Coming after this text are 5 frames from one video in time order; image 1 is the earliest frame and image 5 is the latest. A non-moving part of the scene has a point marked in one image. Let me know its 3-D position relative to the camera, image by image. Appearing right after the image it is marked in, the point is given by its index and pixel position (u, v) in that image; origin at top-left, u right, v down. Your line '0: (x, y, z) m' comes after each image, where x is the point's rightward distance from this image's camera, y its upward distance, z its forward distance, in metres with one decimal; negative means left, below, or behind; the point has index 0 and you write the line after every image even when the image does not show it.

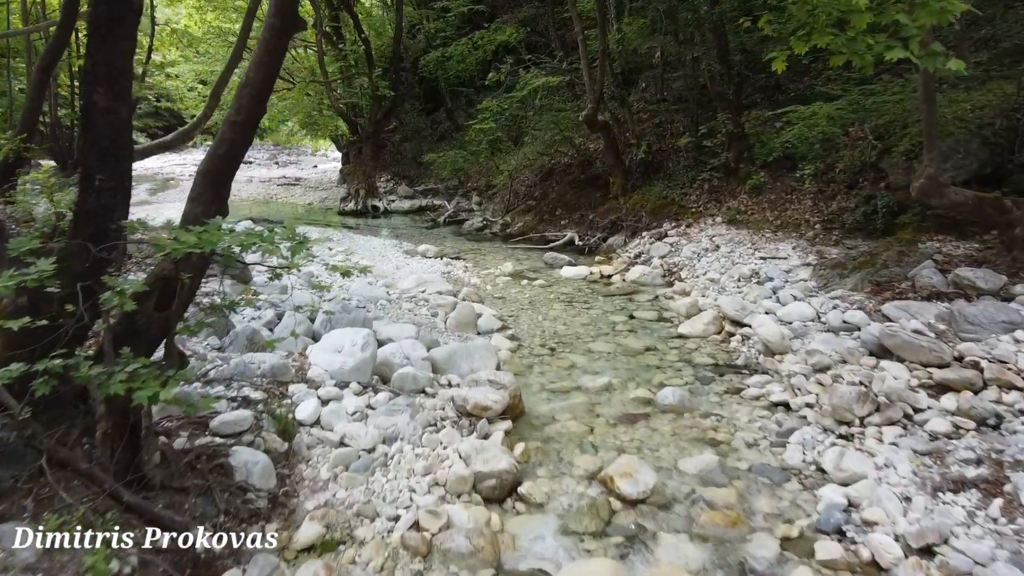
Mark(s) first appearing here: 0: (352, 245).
0: (-2.1, +0.5, +10.5) m
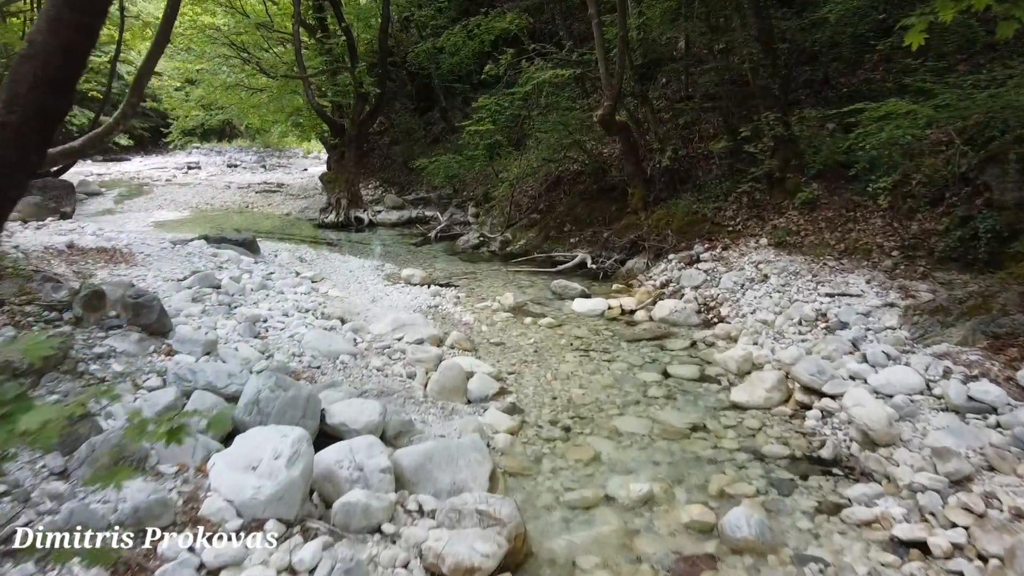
0: (-2.0, +0.1, +8.9) m
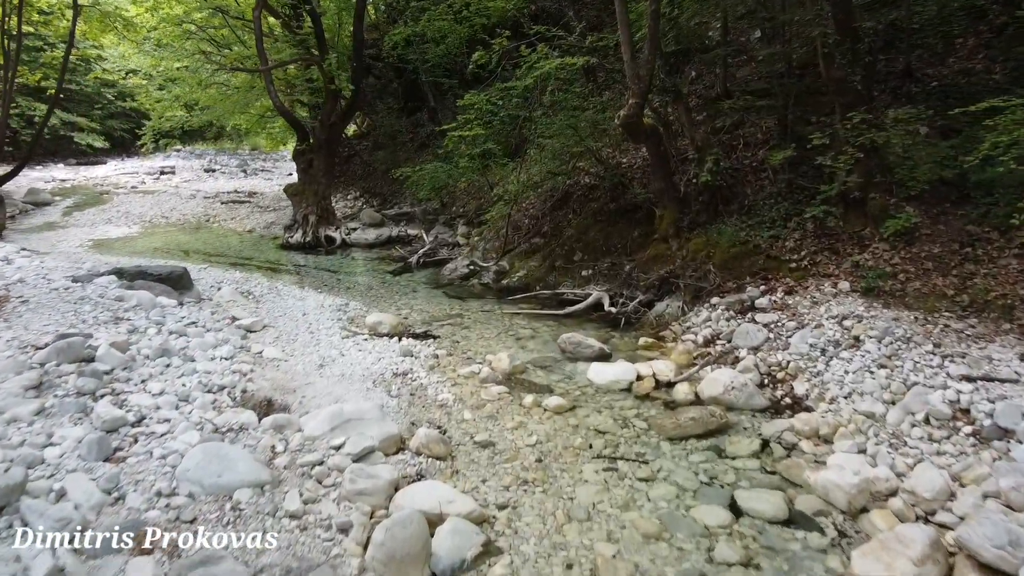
0: (-2.1, -0.3, +7.0) m
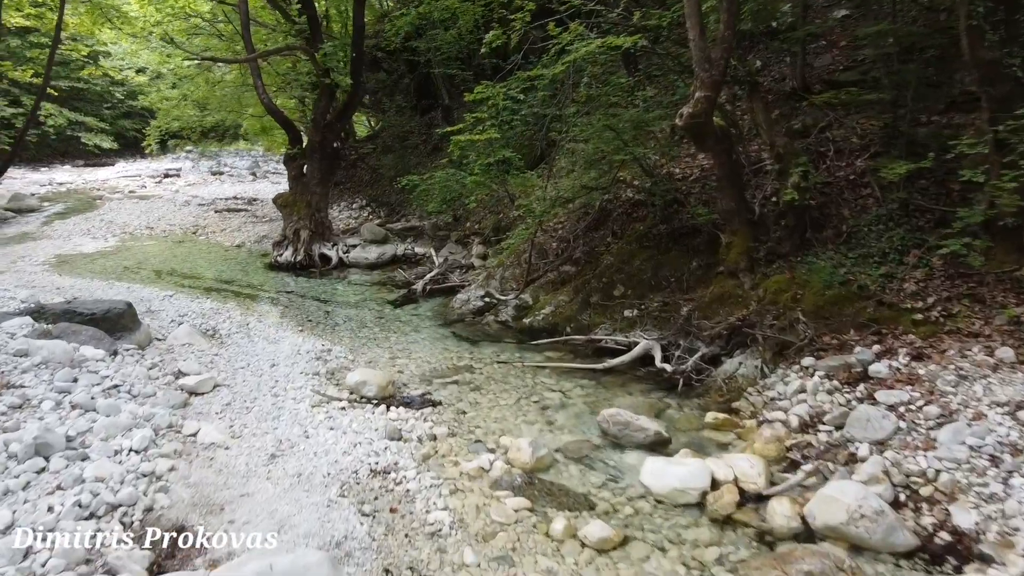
0: (-1.9, -0.6, +5.5) m
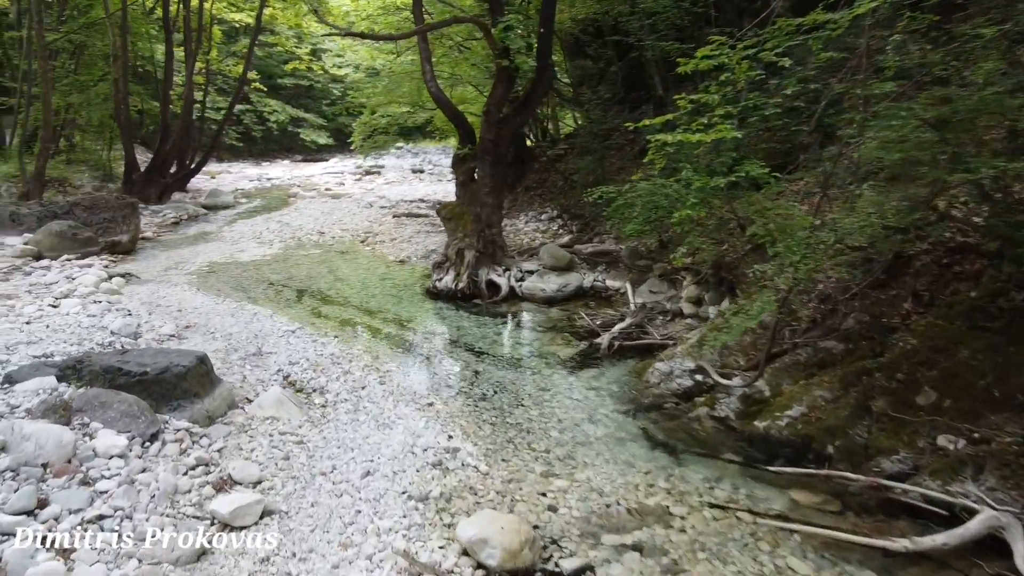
0: (-1.0, -0.9, +3.7) m
